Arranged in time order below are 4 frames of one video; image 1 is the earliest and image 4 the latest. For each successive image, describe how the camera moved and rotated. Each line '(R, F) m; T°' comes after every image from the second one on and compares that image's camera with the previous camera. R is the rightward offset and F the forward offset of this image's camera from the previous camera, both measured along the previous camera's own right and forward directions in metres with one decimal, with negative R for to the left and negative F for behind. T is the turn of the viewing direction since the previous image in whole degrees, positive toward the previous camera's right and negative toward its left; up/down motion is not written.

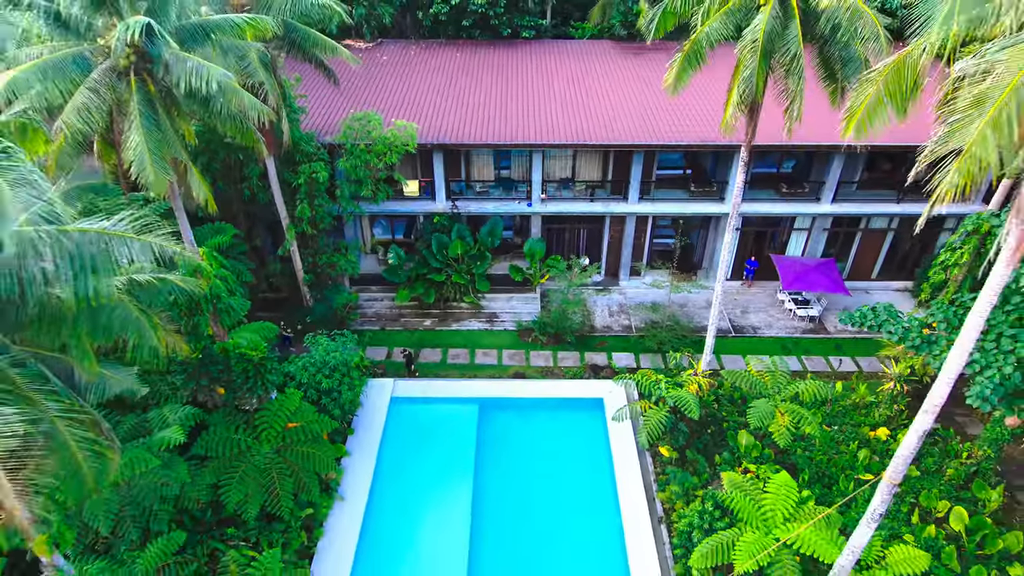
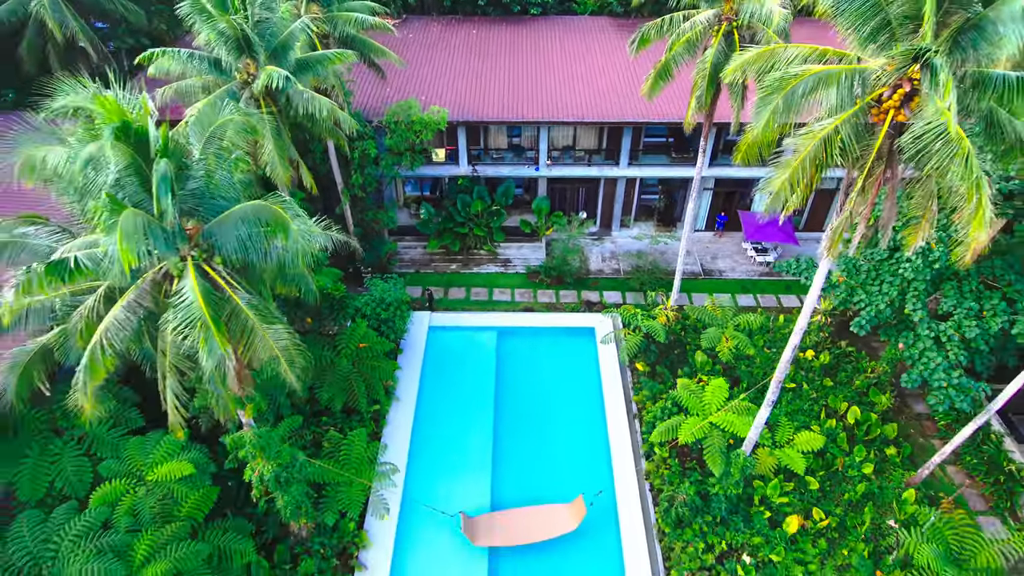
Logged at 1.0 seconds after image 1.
(-0.3, -4.0) m; 0°
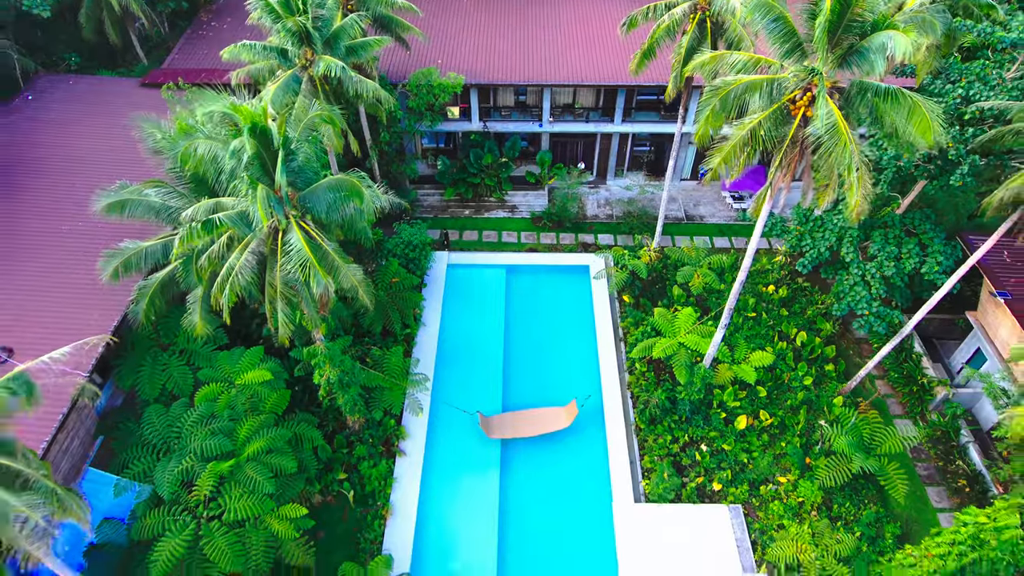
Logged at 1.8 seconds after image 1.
(-0.1, -3.3) m; 0°
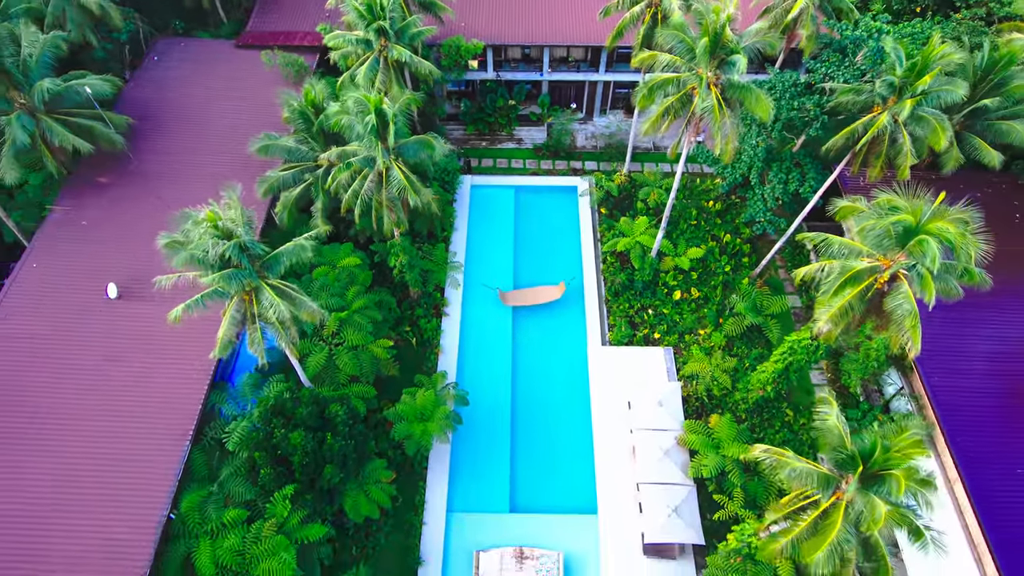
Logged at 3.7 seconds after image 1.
(-0.3, -8.1) m; 0°
